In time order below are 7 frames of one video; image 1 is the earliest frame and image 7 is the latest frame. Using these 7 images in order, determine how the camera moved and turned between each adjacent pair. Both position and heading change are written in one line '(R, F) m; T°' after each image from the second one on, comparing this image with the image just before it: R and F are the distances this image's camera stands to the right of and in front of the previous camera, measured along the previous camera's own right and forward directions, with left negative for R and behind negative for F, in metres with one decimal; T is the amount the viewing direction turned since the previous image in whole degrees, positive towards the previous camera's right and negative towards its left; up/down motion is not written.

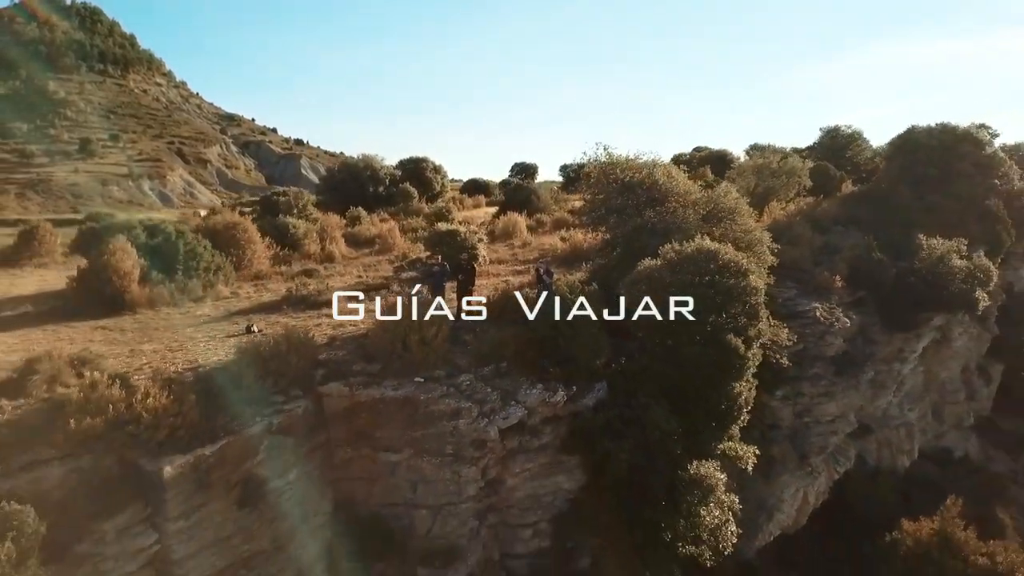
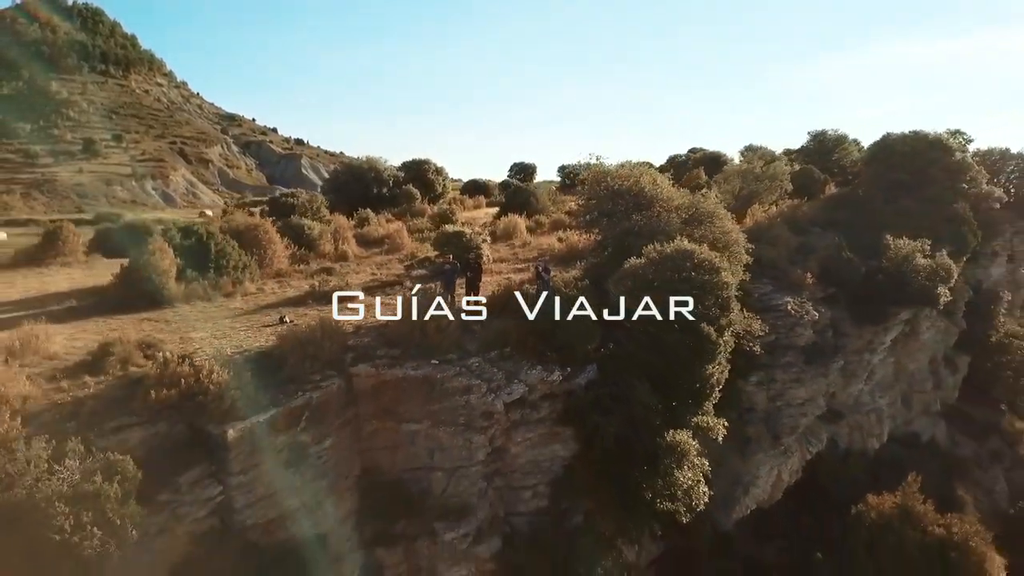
(0.0, -0.5) m; 0°
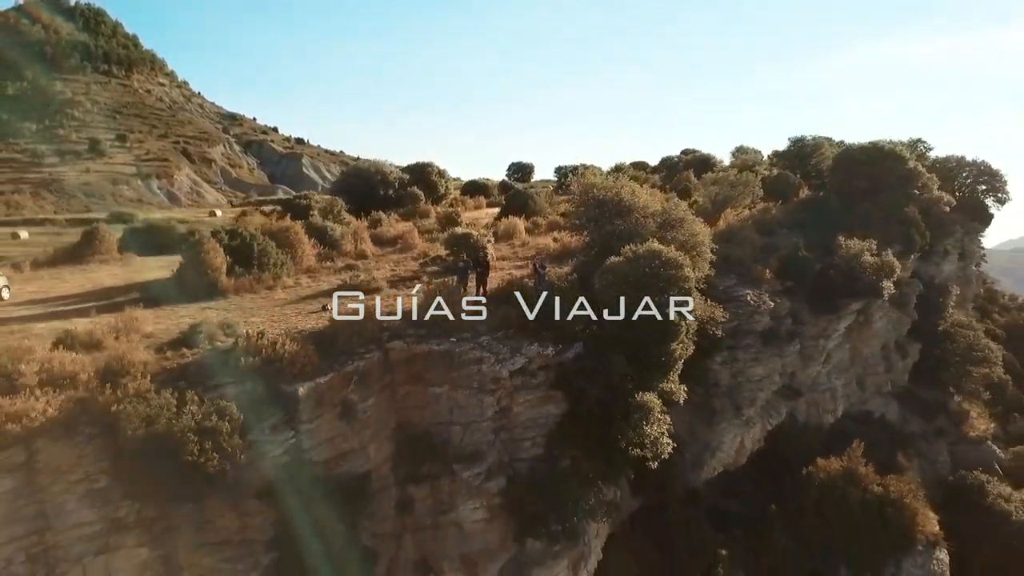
(0.0, -0.9) m; 0°
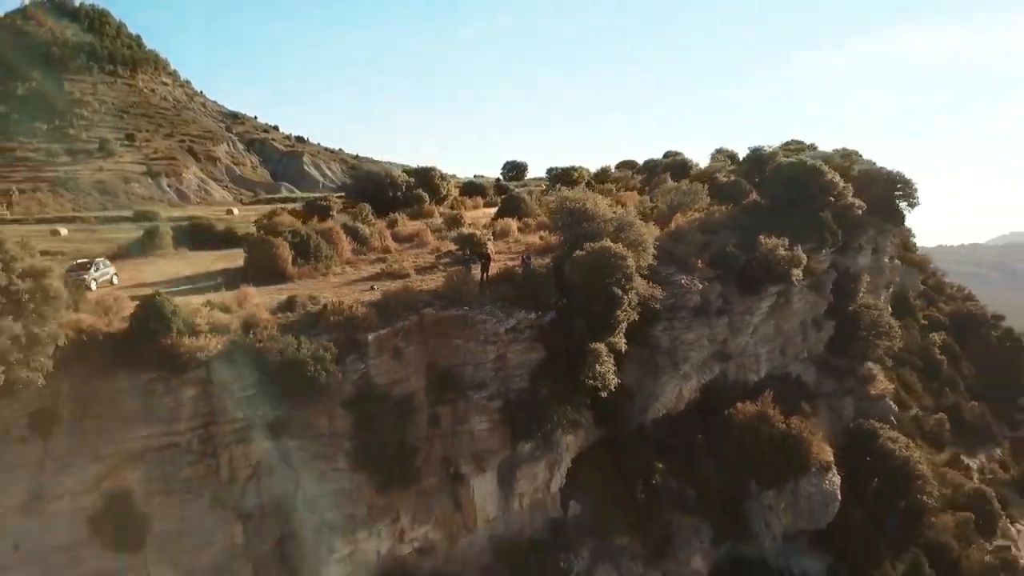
(0.0, -2.1) m; 0°
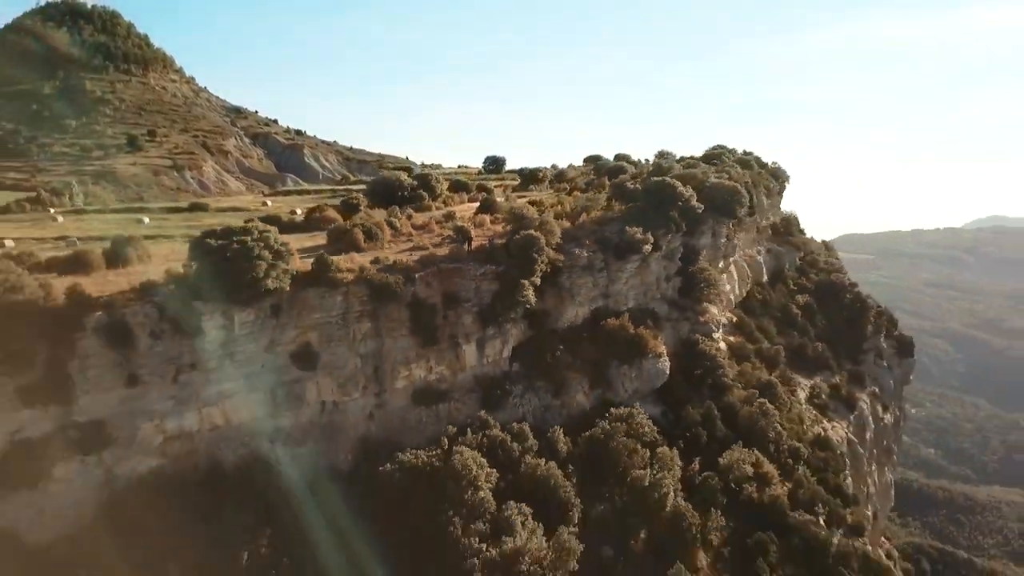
(+0.3, -7.1) m; +1°
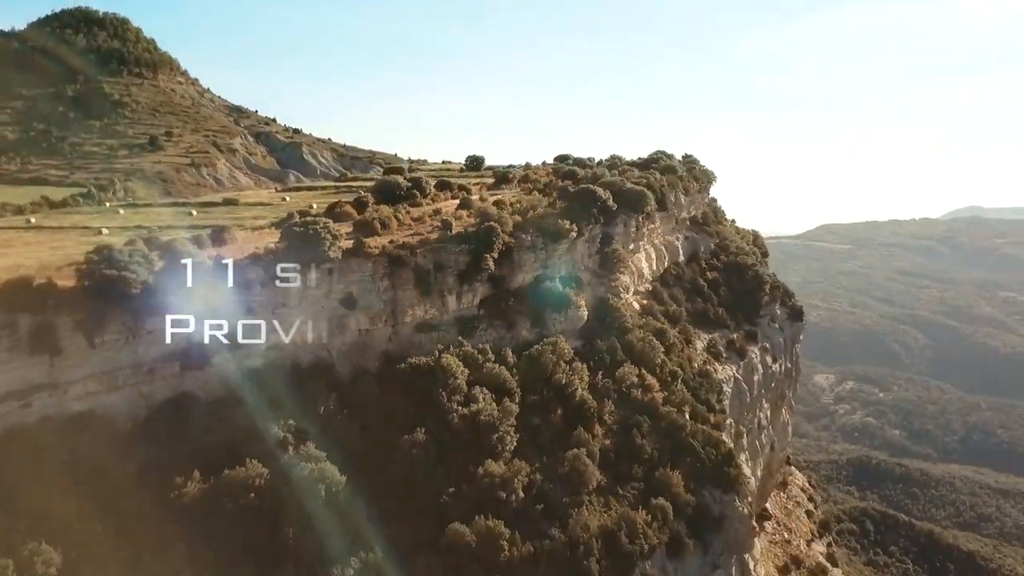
(+0.6, -7.7) m; +1°
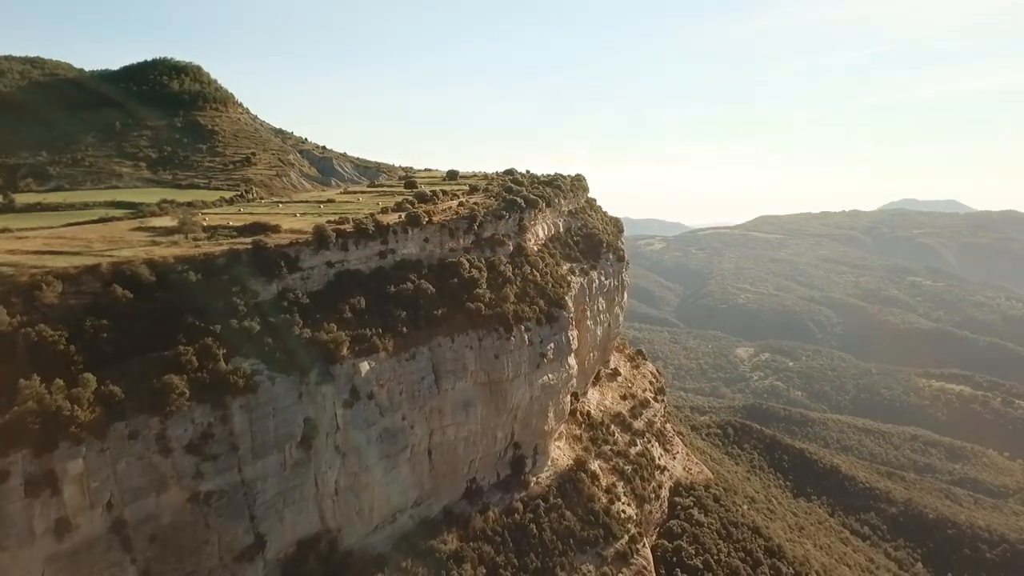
(-1.5, -37.3) m; +4°
